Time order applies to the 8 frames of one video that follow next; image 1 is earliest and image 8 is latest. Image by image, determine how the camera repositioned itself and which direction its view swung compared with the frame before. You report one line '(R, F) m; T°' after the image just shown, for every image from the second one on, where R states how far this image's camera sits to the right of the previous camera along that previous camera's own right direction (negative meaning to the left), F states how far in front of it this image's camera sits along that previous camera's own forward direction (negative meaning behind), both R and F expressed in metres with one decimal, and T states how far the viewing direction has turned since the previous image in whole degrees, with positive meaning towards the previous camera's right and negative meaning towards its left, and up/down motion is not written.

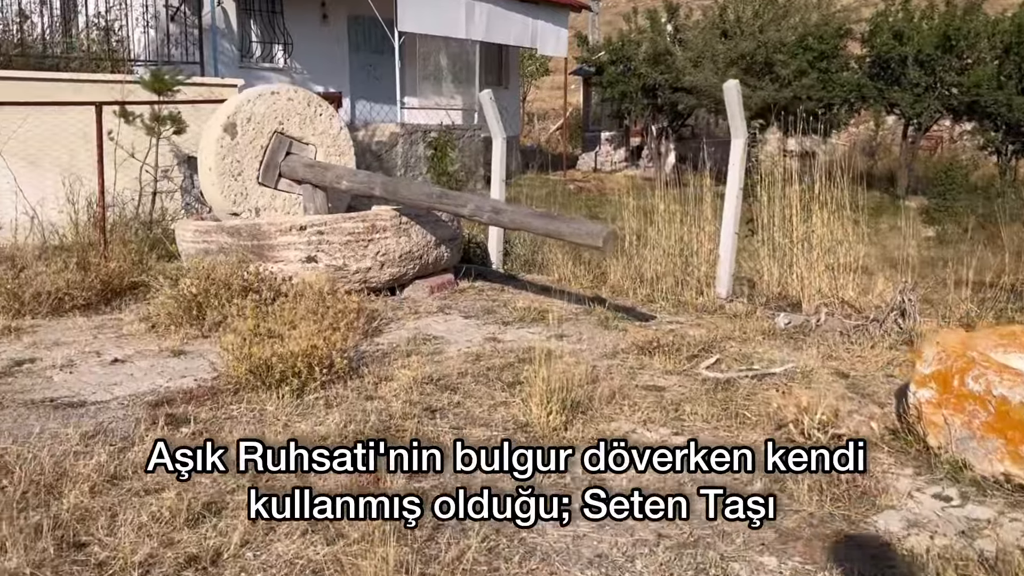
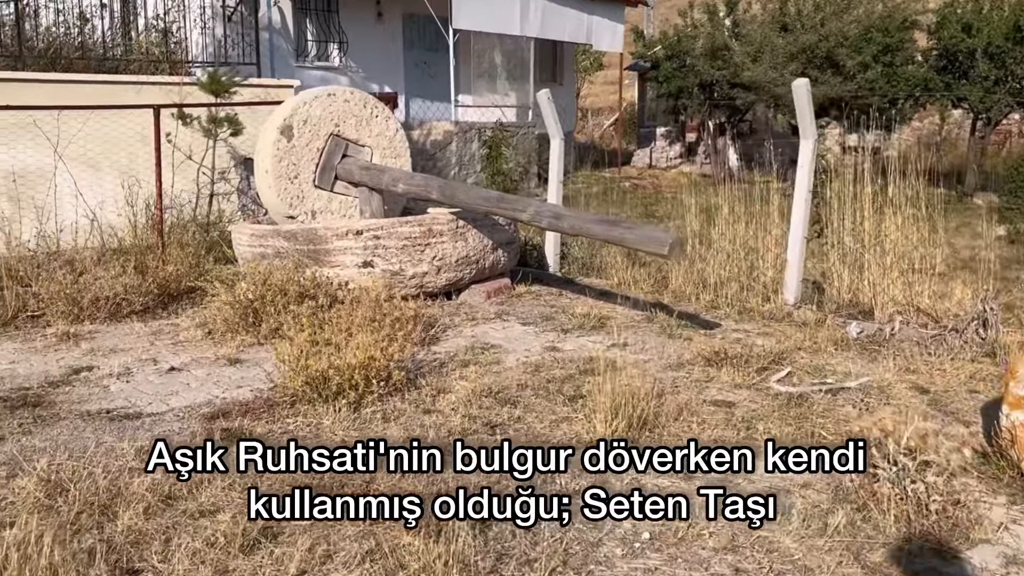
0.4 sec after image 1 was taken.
(0.0, +0.1) m; -3°
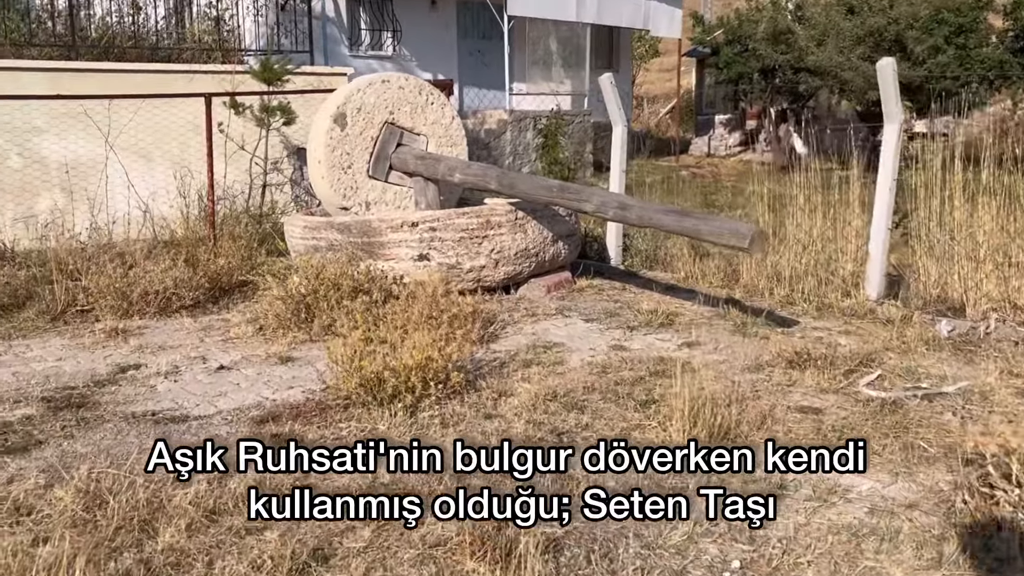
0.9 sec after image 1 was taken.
(-0.1, +0.3) m; -3°
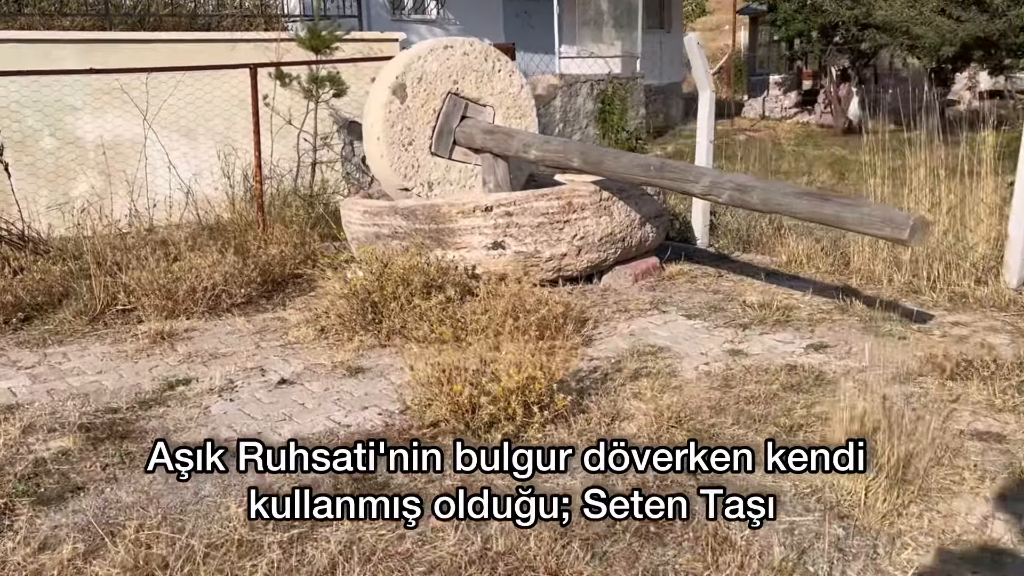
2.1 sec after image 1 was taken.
(-0.3, +0.6) m; -2°
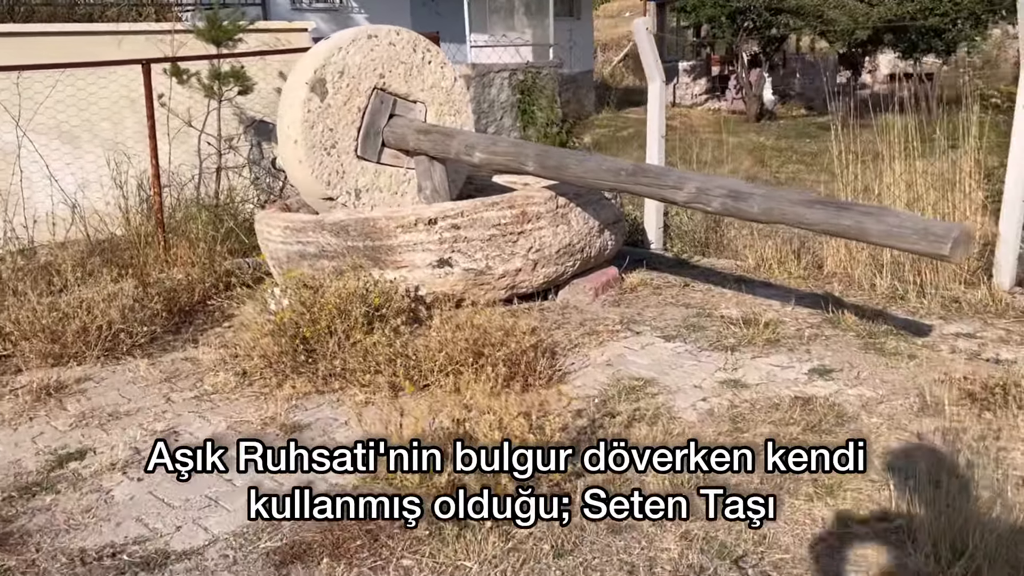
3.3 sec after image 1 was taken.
(-0.2, +0.6) m; +6°
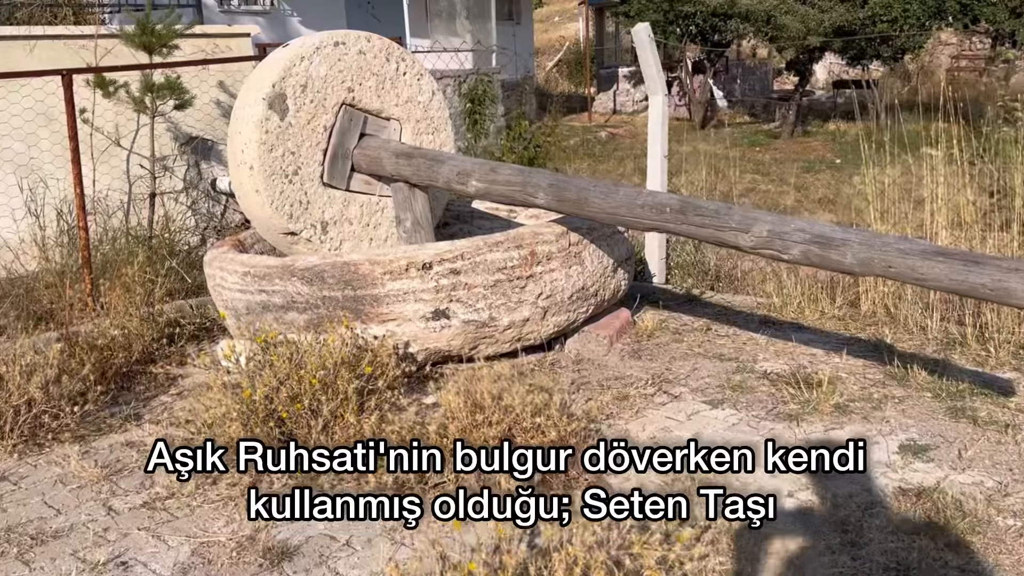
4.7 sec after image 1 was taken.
(-0.3, +0.7) m; +4°
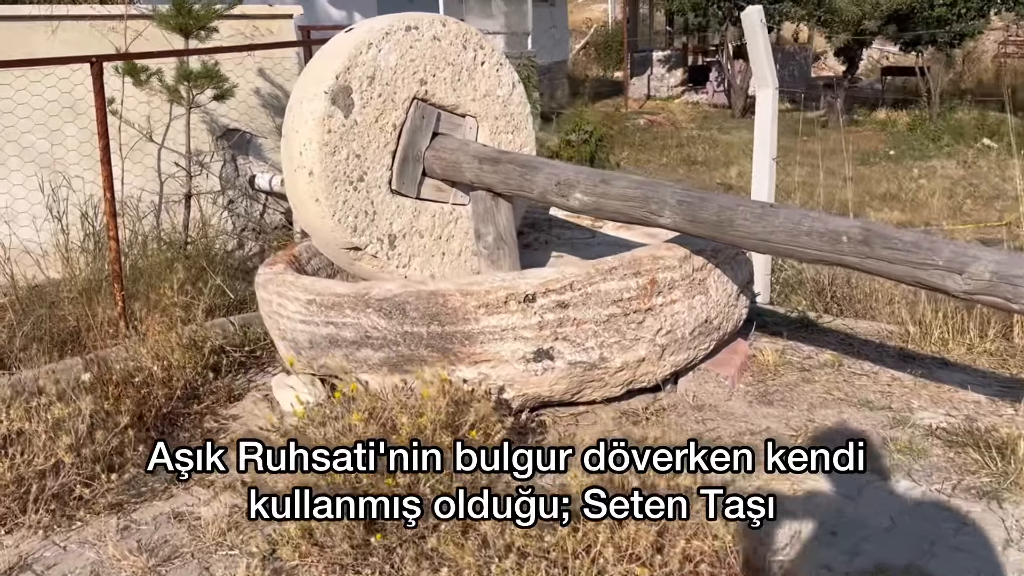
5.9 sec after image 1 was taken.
(-0.3, +0.6) m; -1°
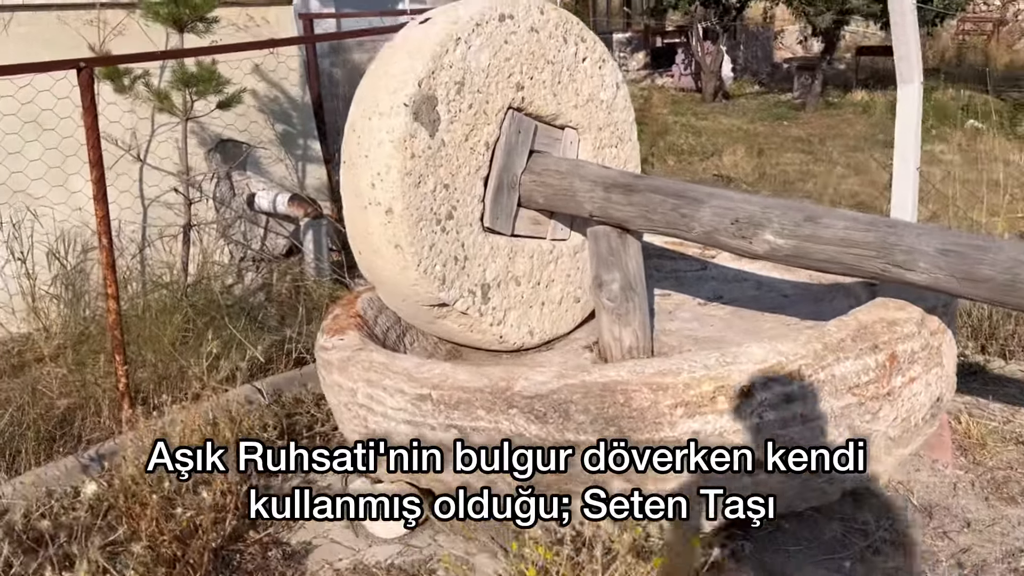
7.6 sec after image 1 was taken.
(-0.6, +0.9) m; +4°
